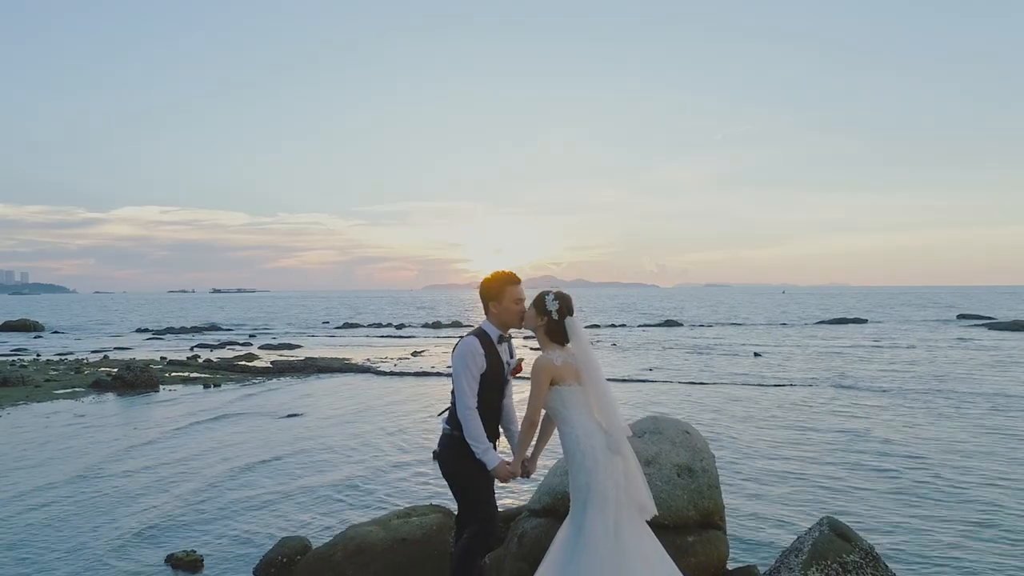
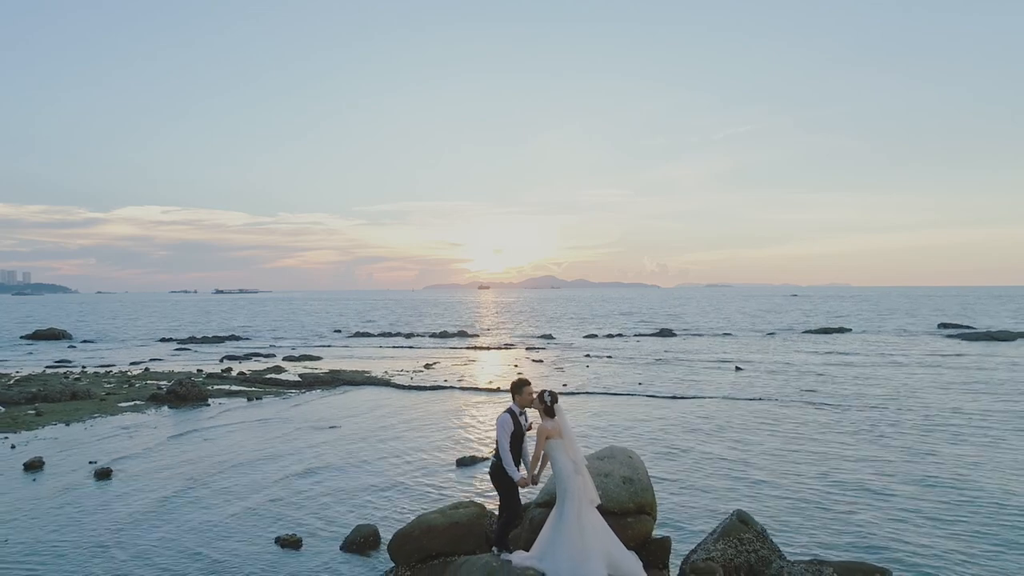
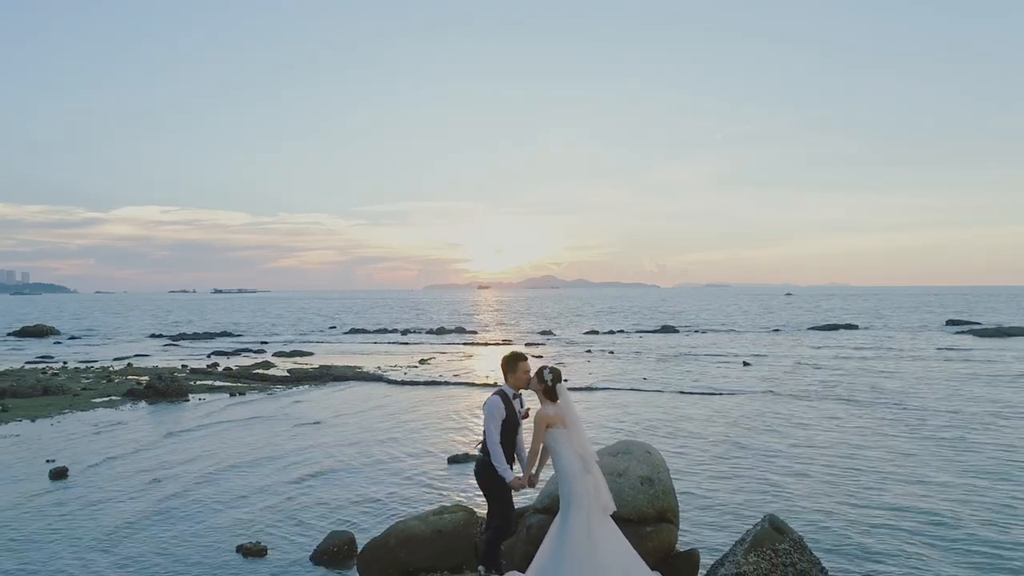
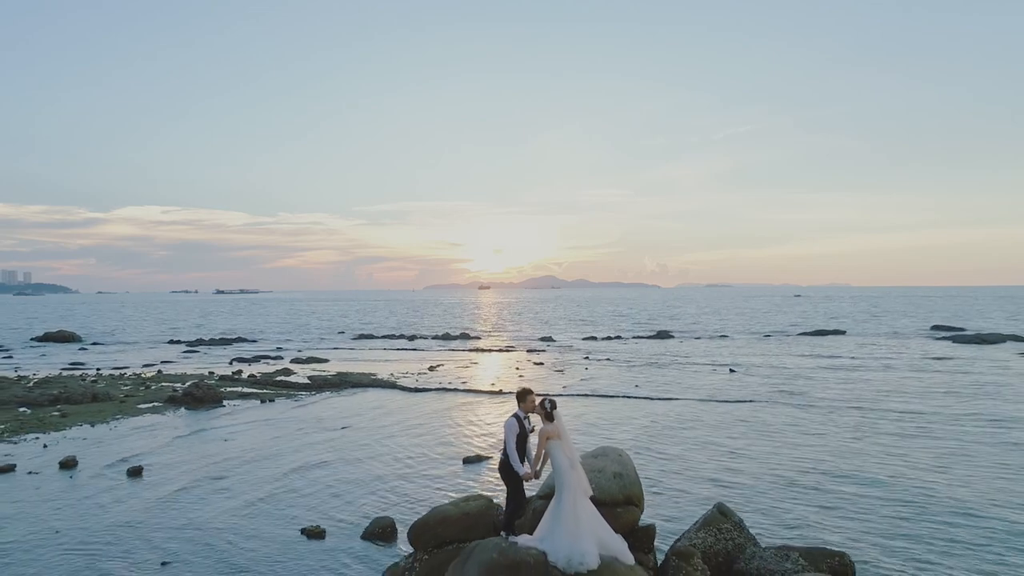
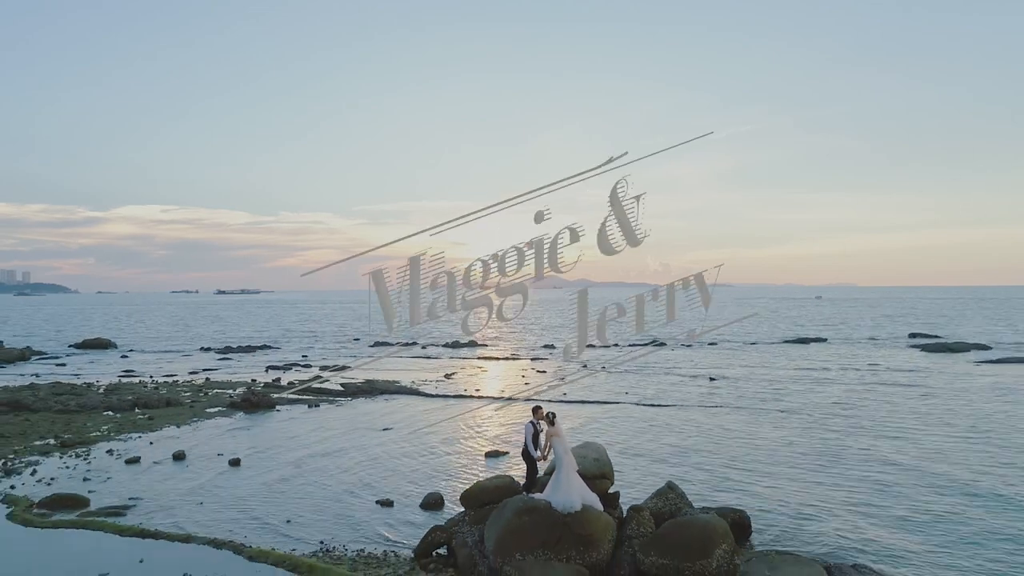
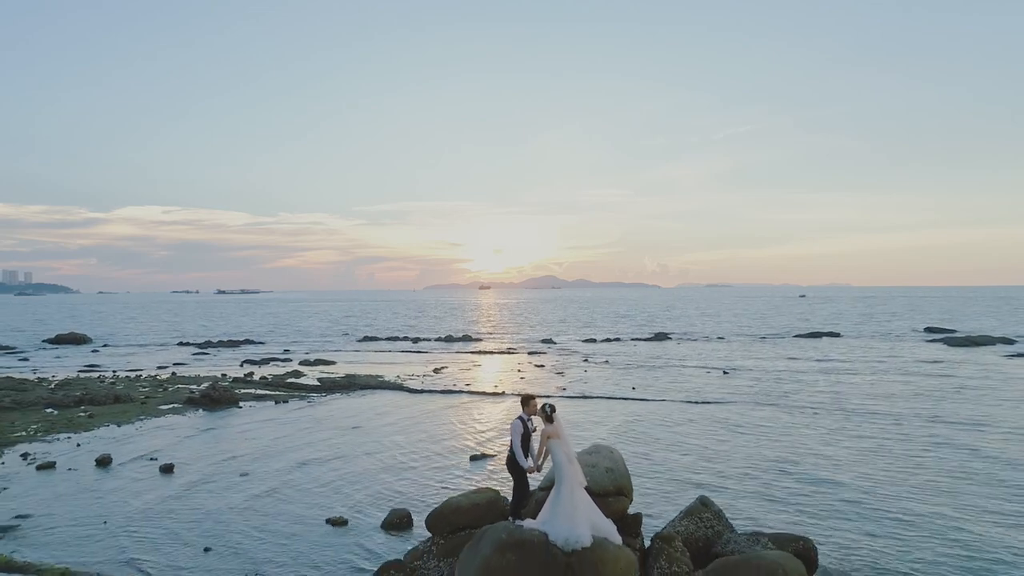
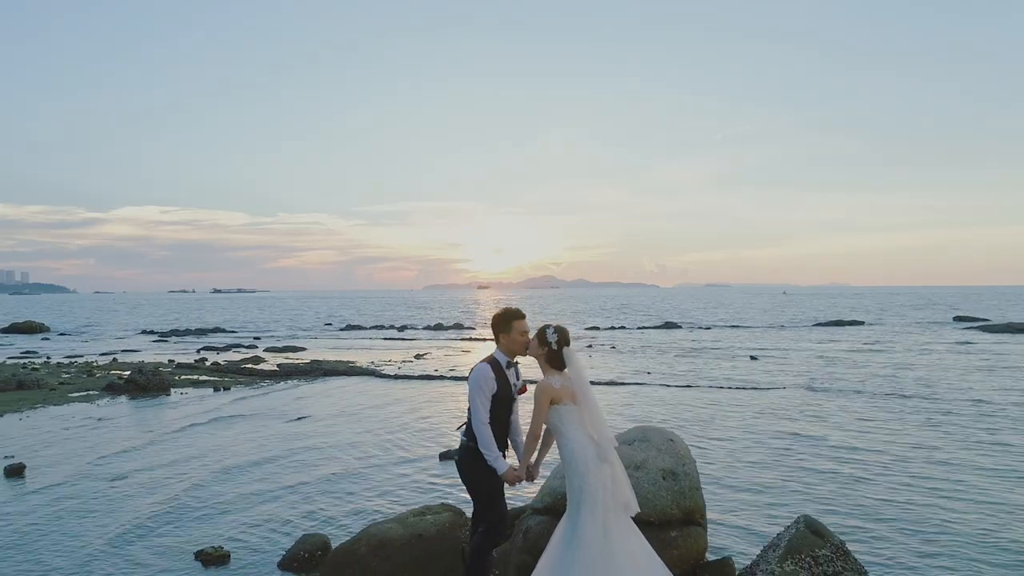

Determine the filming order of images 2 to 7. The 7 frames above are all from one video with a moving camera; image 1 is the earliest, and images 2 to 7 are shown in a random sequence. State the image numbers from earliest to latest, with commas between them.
7, 3, 2, 4, 6, 5
